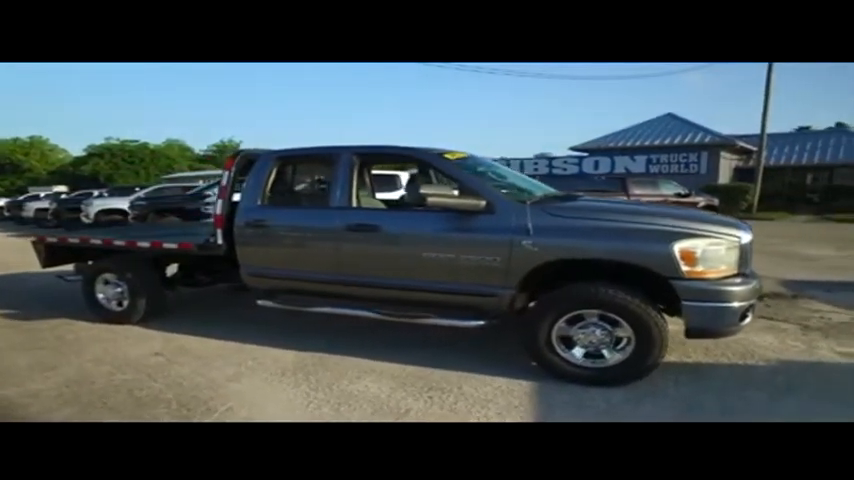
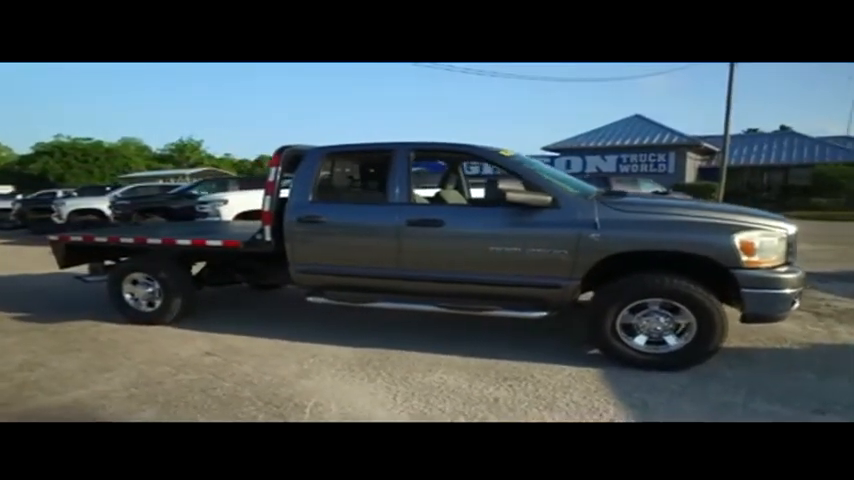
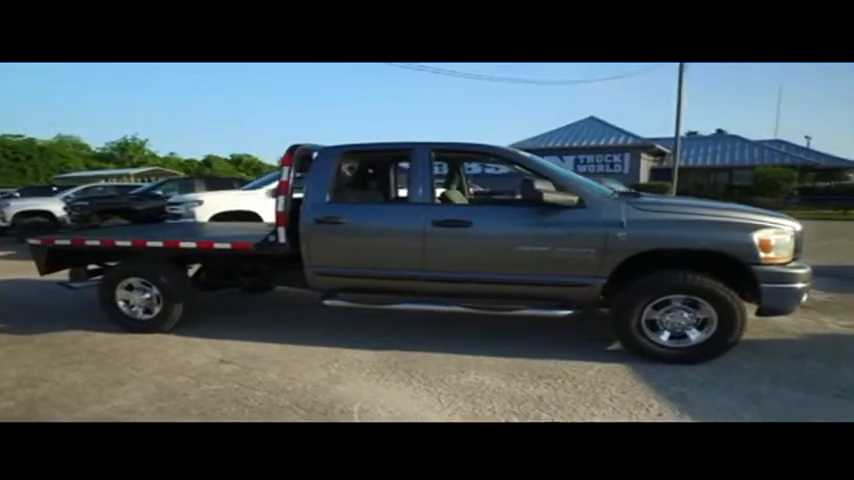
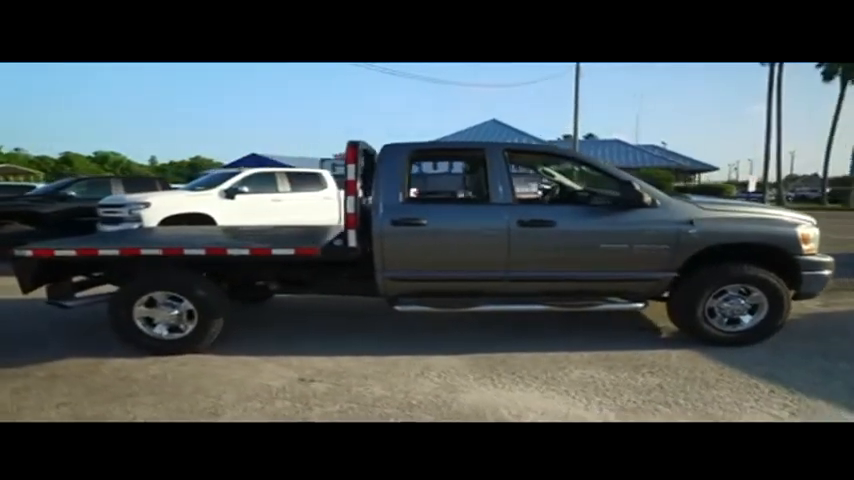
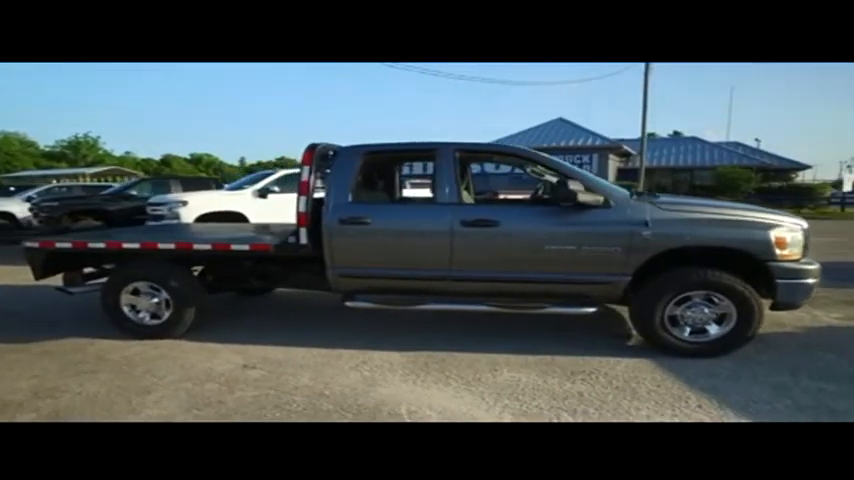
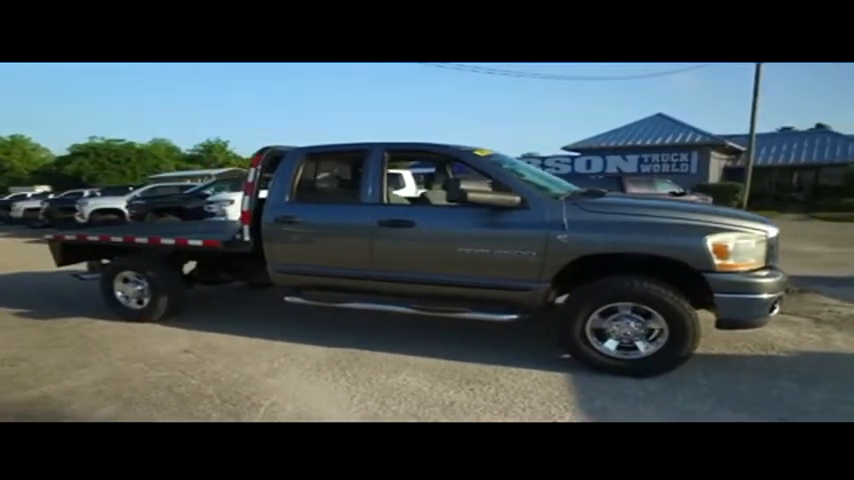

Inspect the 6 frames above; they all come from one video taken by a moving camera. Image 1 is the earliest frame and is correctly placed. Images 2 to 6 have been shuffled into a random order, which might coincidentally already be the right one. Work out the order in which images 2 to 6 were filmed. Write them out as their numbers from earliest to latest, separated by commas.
6, 2, 3, 5, 4
